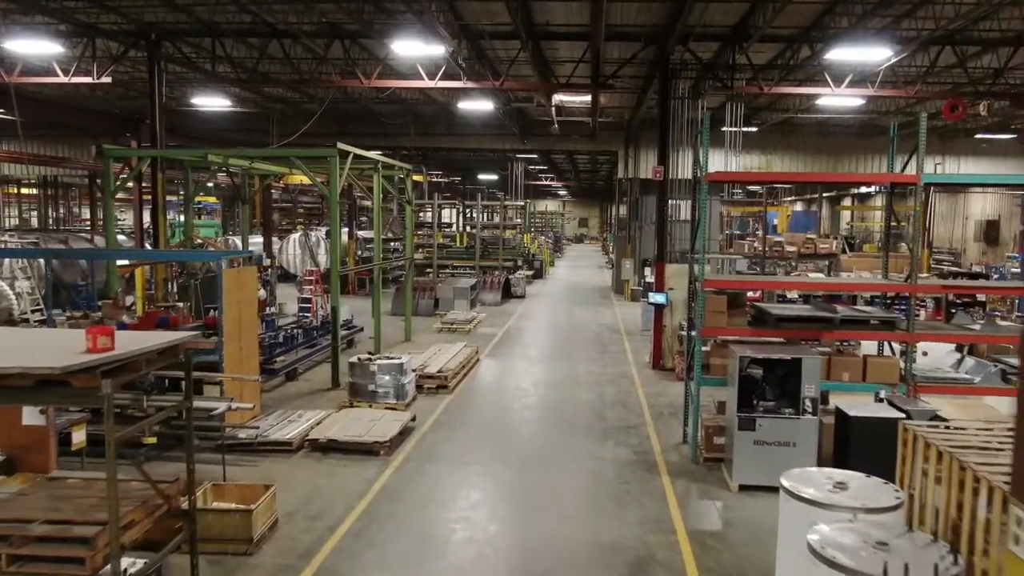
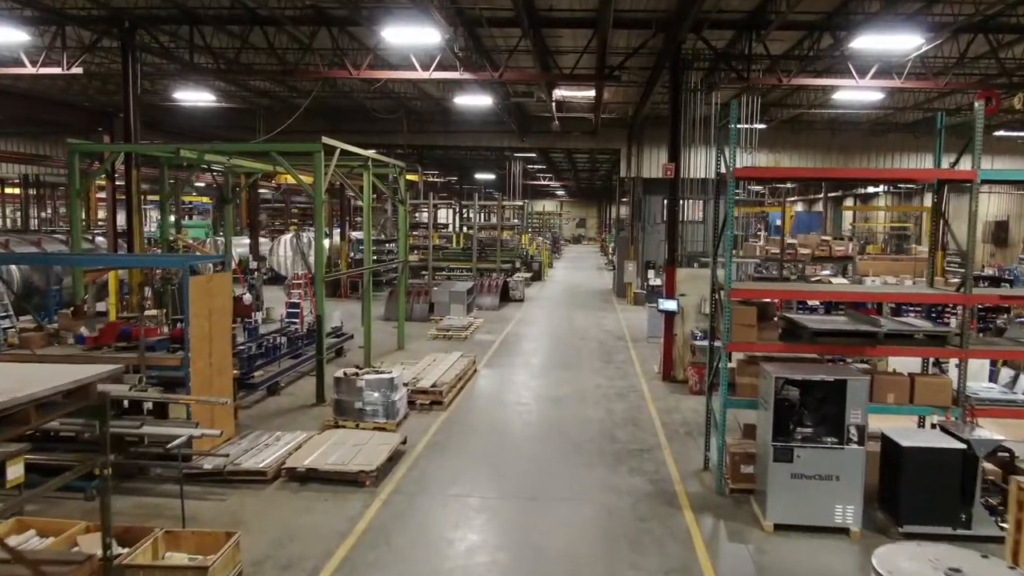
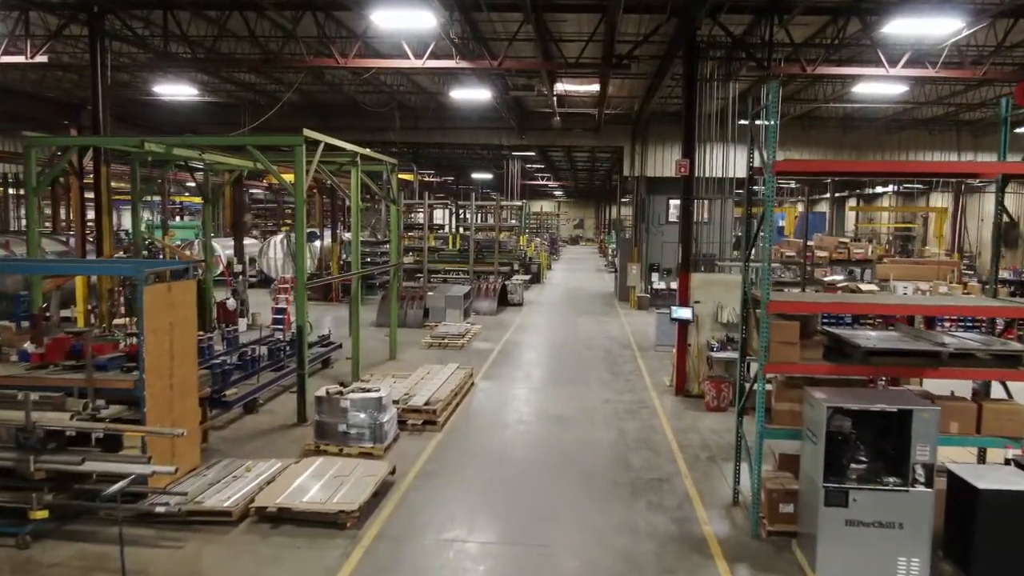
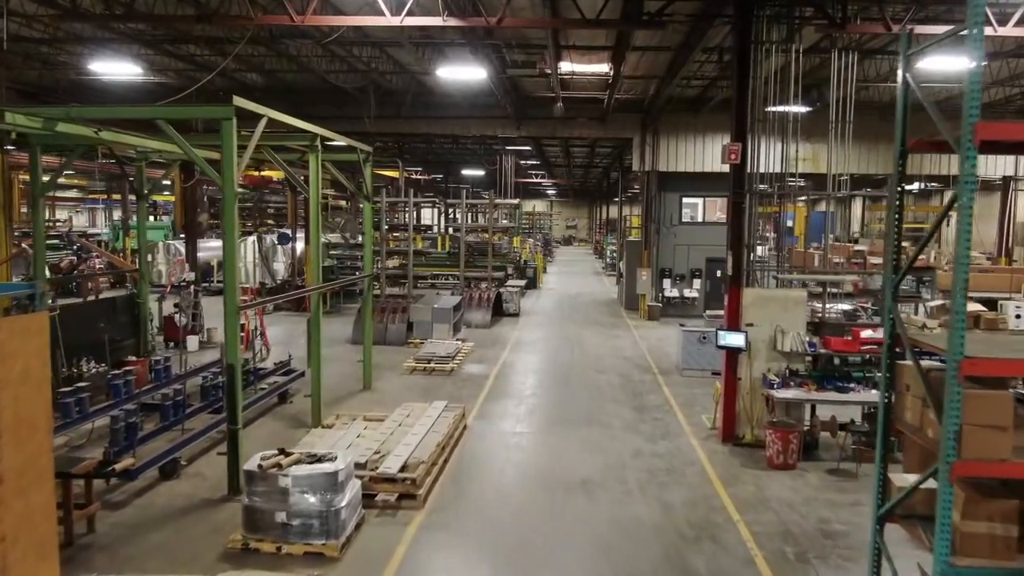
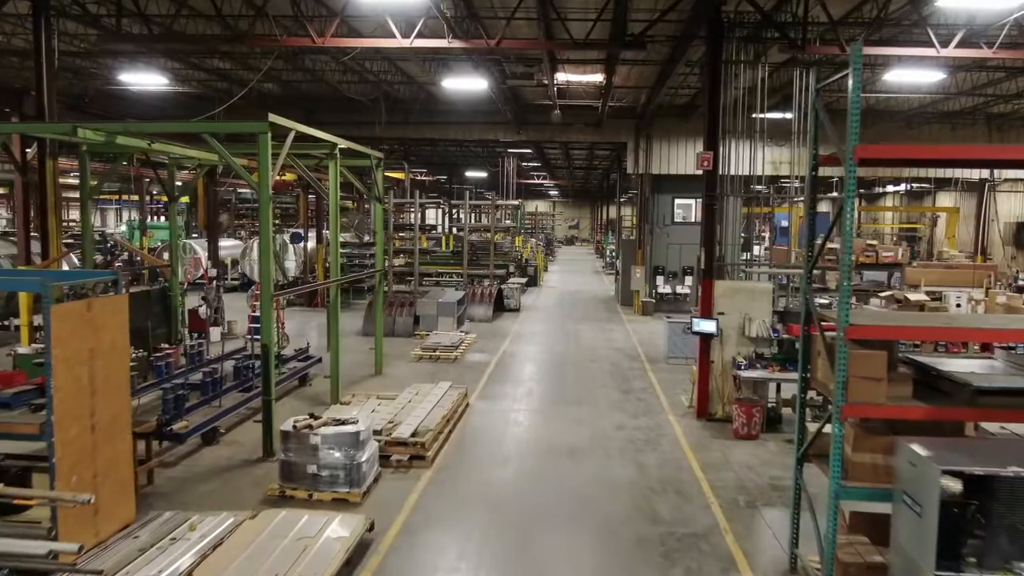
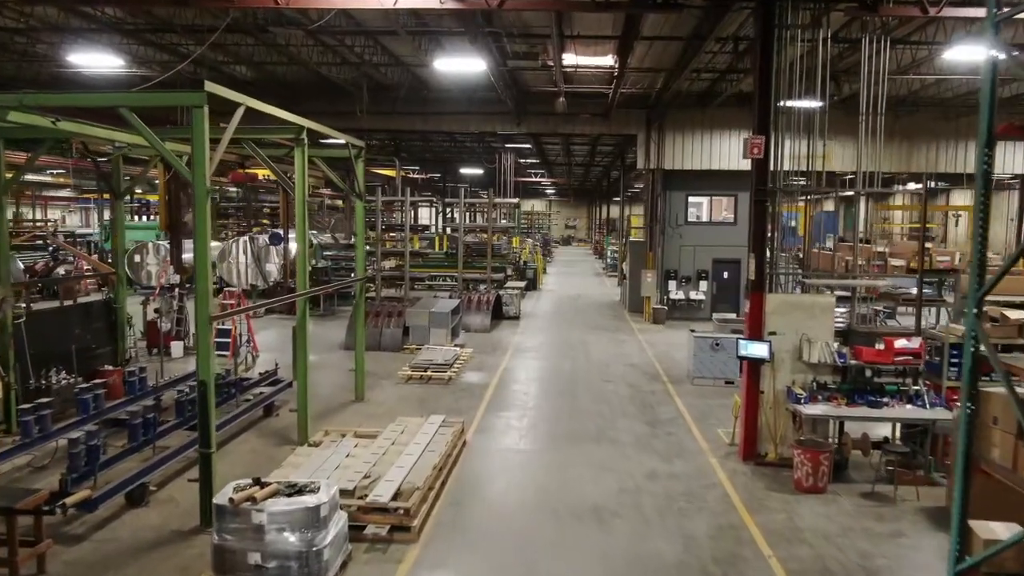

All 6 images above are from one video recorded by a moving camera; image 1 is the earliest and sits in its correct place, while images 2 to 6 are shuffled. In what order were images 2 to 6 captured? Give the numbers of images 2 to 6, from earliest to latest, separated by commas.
2, 3, 5, 4, 6
